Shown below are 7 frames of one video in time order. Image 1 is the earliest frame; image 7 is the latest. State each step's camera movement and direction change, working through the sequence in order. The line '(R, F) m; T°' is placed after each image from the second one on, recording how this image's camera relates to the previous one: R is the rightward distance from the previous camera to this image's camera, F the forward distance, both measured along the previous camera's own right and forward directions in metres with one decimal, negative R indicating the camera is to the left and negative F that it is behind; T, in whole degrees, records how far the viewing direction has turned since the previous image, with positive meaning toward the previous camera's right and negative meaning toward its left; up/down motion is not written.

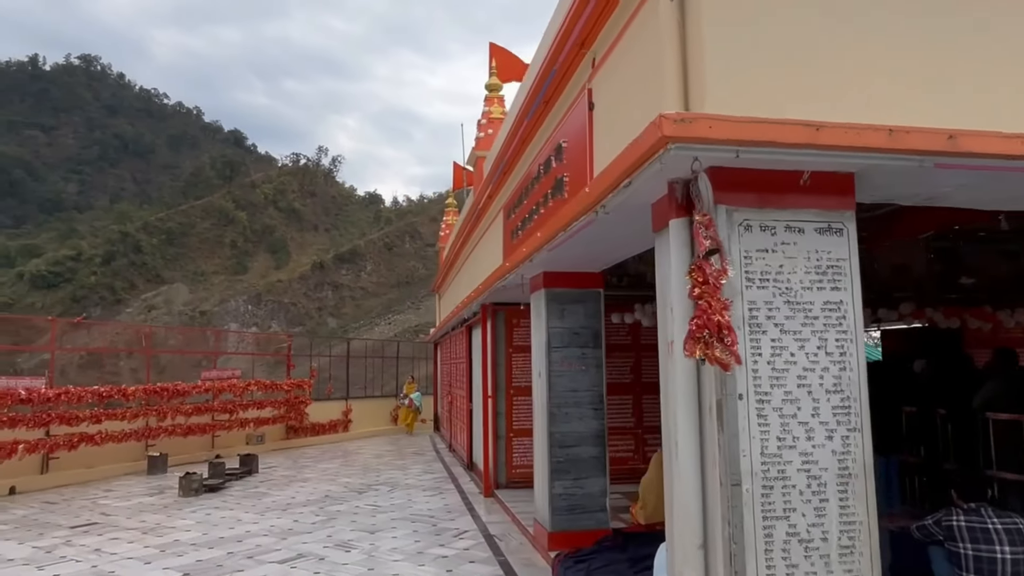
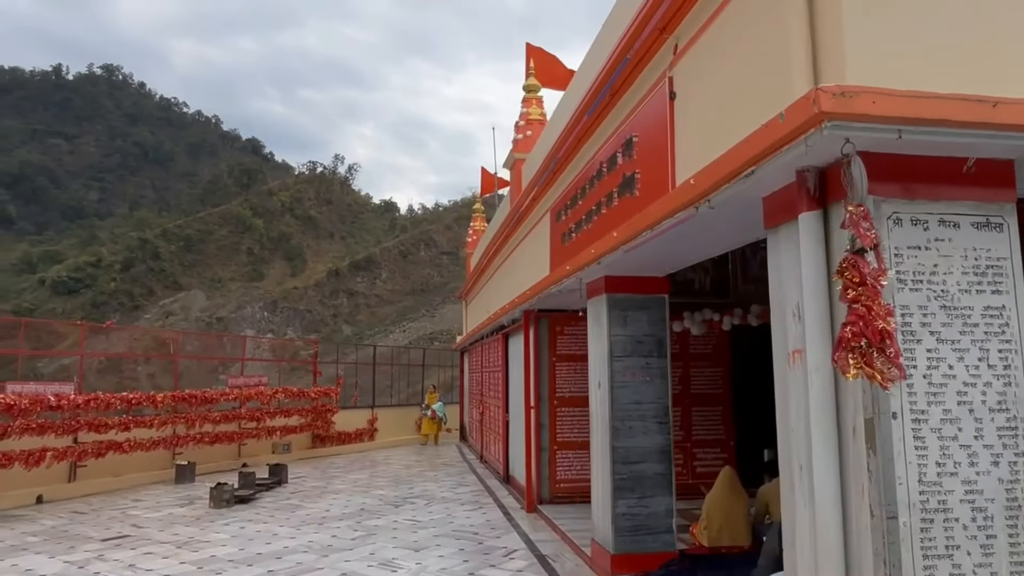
(-0.3, +0.3) m; -1°
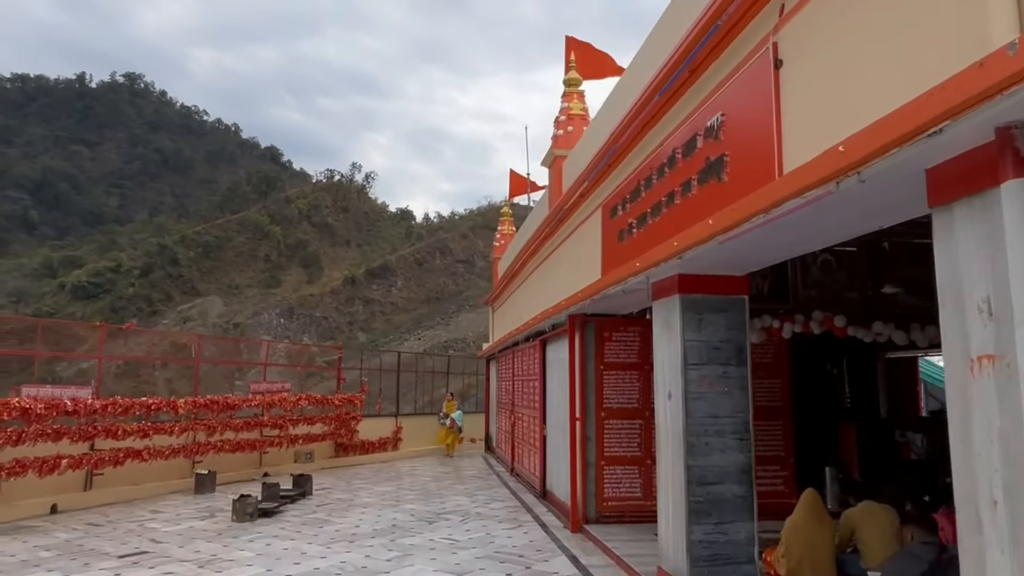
(-0.3, +0.5) m; -1°
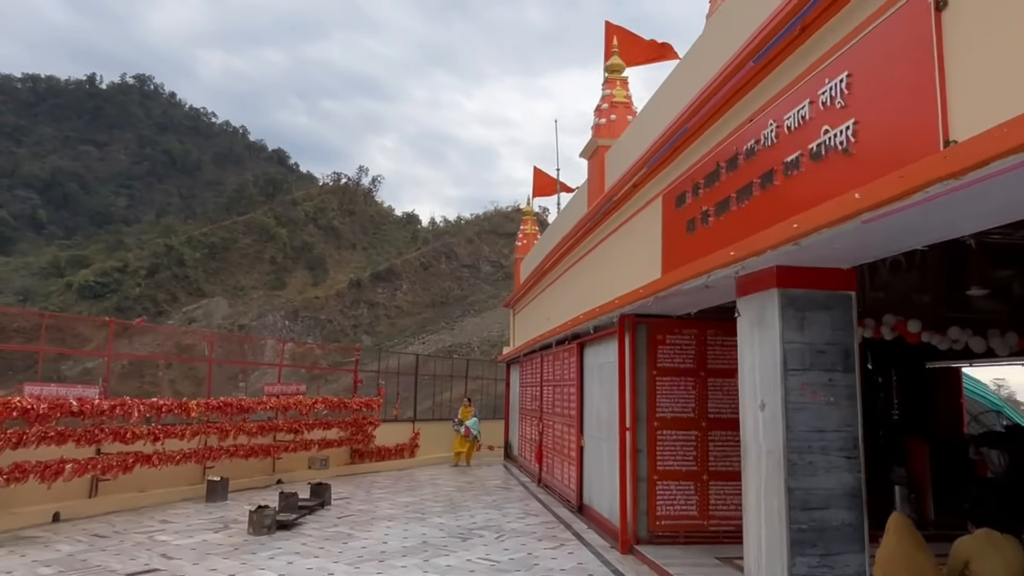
(-0.4, +0.6) m; 0°
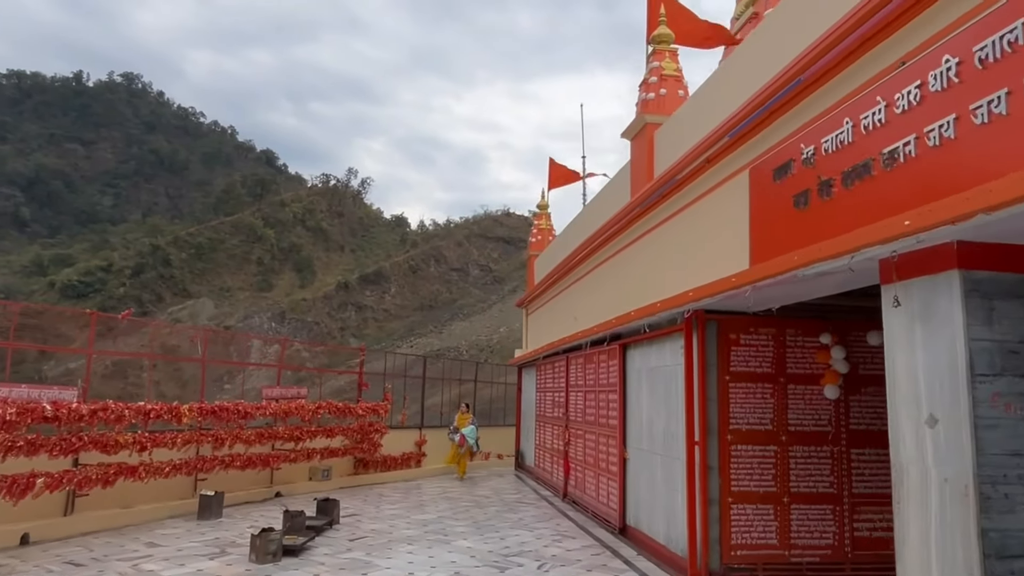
(-0.5, +0.9) m; +1°
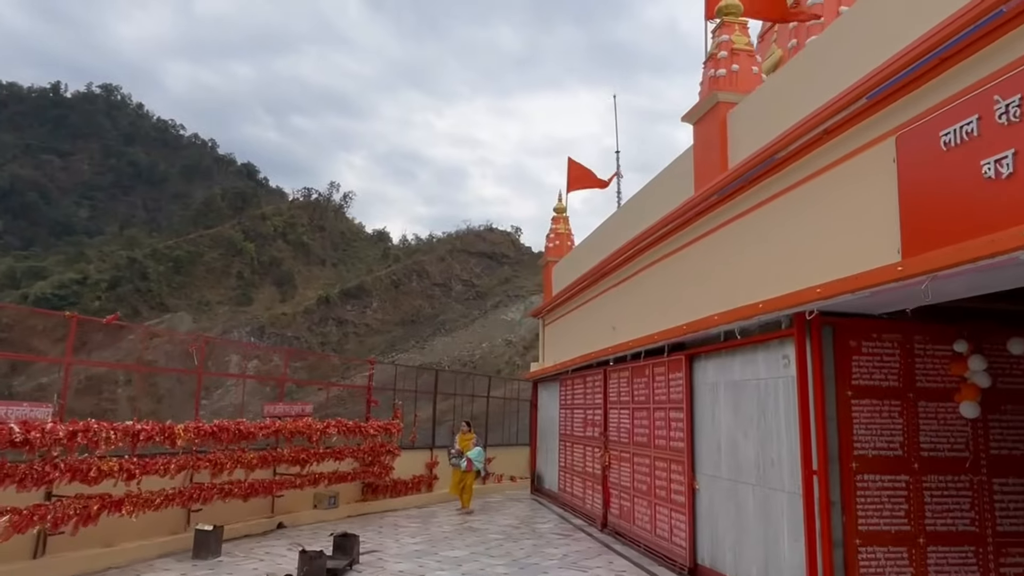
(-0.6, +1.0) m; +2°
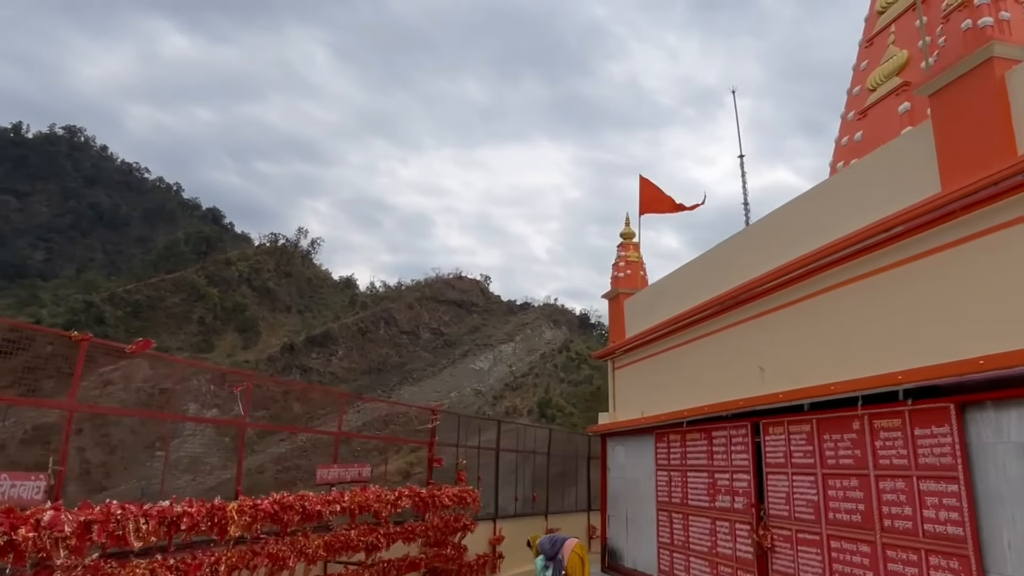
(-1.6, +2.0) m; +3°
